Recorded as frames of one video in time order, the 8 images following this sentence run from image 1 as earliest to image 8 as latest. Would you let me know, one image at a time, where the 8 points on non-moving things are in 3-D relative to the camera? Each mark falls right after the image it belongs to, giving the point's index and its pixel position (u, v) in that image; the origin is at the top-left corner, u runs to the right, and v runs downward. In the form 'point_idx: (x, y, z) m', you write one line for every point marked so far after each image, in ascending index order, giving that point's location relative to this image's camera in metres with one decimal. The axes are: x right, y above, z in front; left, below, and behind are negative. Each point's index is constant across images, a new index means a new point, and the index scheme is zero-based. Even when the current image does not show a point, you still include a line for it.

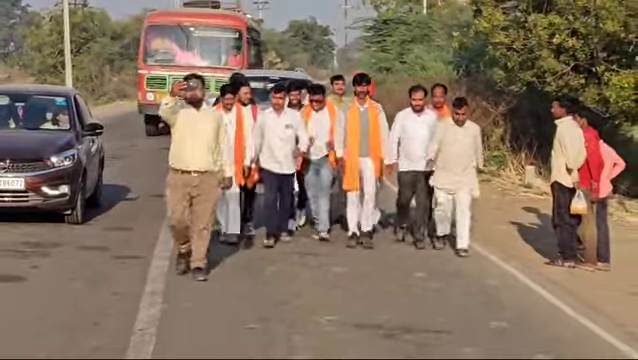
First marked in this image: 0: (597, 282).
0: (+1.3, -0.5, +10.7) m
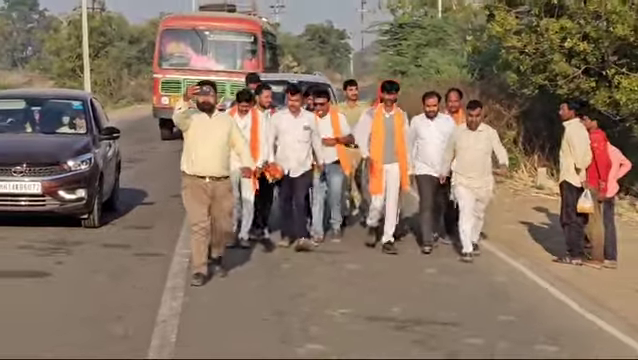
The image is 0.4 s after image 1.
0: (+1.4, -0.5, +11.0) m
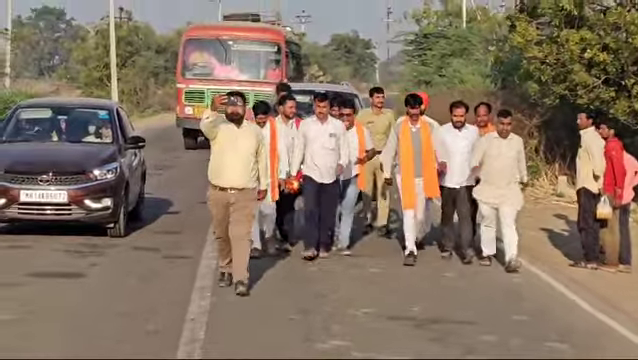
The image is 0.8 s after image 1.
0: (+1.5, -0.5, +11.3) m
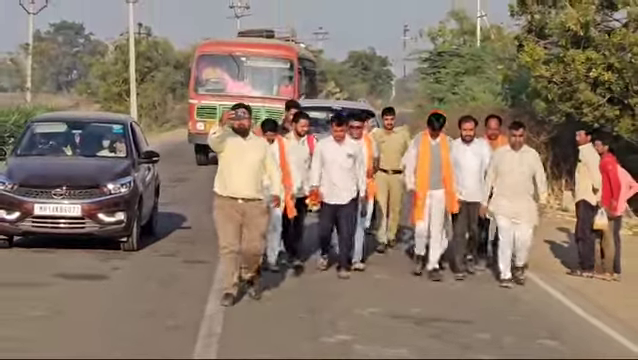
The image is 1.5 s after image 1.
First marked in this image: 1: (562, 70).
0: (+1.6, -0.6, +12.0) m
1: (+2.2, +1.0, +19.9) m
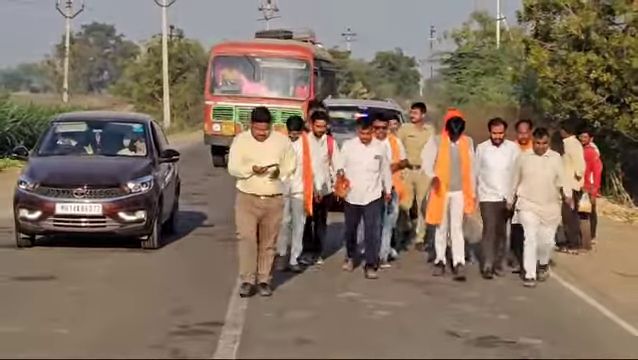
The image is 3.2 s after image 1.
0: (+1.7, -0.5, +13.6) m
1: (+2.4, +1.1, +21.6) m
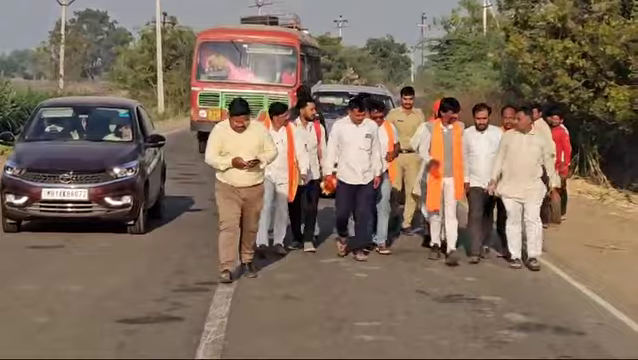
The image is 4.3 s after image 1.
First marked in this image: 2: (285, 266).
0: (+1.6, -0.4, +14.7) m
1: (+2.3, +1.2, +22.6) m
2: (-0.2, -0.4, +11.1) m
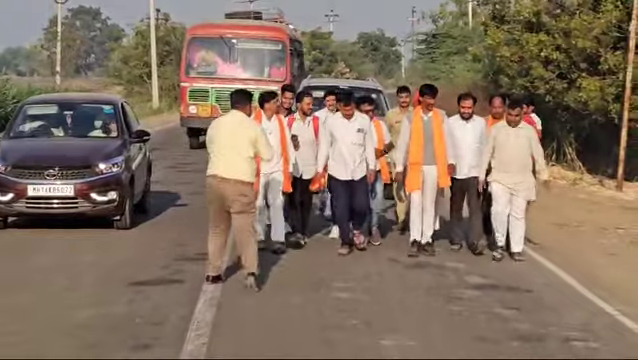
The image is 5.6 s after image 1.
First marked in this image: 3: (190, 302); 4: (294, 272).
0: (+1.5, -0.3, +15.9) m
1: (+2.1, +1.4, +23.8) m
2: (-0.2, -0.3, +12.3) m
3: (-0.5, -0.5, +8.6) m
4: (-0.1, -0.4, +10.3) m
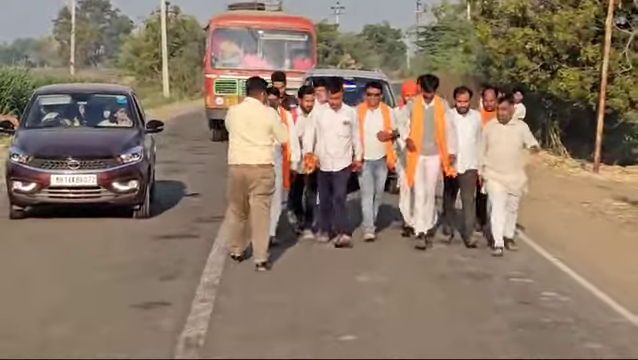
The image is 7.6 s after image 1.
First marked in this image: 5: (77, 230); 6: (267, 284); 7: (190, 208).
0: (+1.5, -0.1, +17.8) m
1: (+2.1, +1.6, +25.7) m
2: (-0.3, -0.2, +14.2) m
3: (-0.5, -0.3, +10.5) m
4: (-0.1, -0.3, +12.2) m
5: (-1.3, -0.2, +12.6) m
6: (-0.2, -0.4, +9.2) m
7: (-0.8, -0.1, +15.3) m
